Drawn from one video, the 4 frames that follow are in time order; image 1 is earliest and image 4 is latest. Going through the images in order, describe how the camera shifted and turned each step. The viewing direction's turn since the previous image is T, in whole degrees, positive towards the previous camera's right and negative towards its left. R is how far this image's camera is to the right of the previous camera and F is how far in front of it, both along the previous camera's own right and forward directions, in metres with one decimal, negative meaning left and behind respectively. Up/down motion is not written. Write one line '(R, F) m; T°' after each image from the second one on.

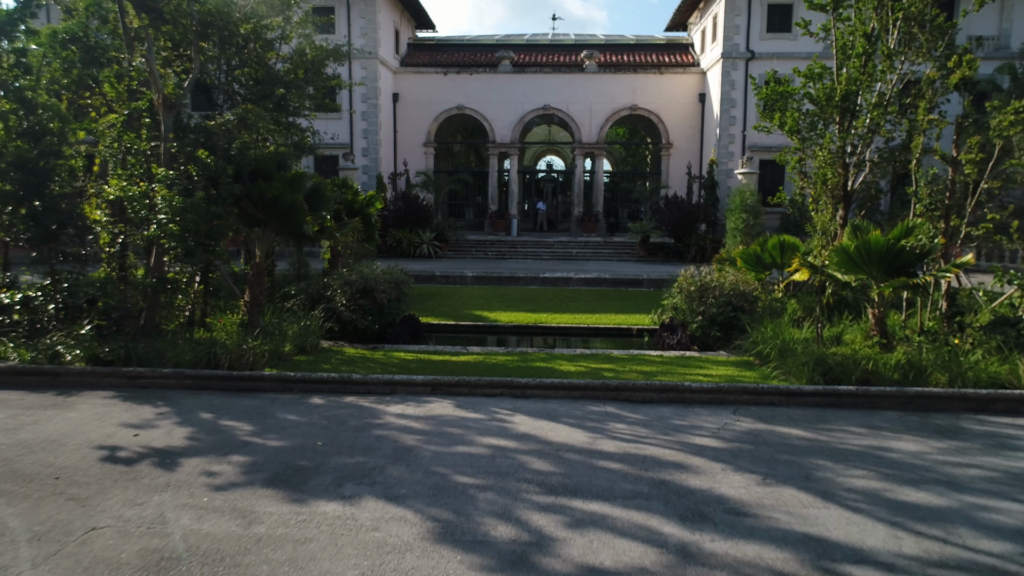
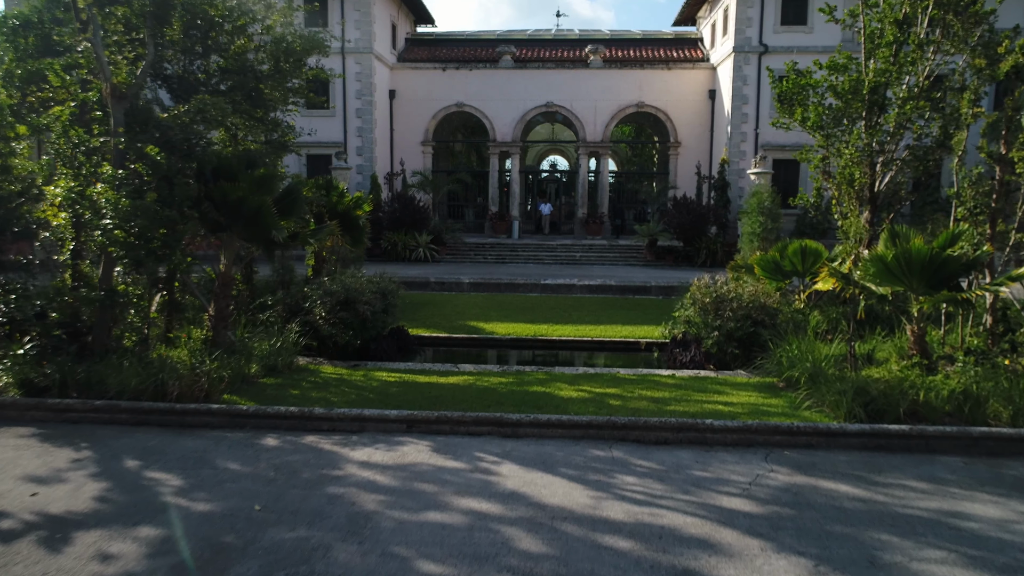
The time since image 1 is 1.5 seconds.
(+0.1, +0.9) m; 0°
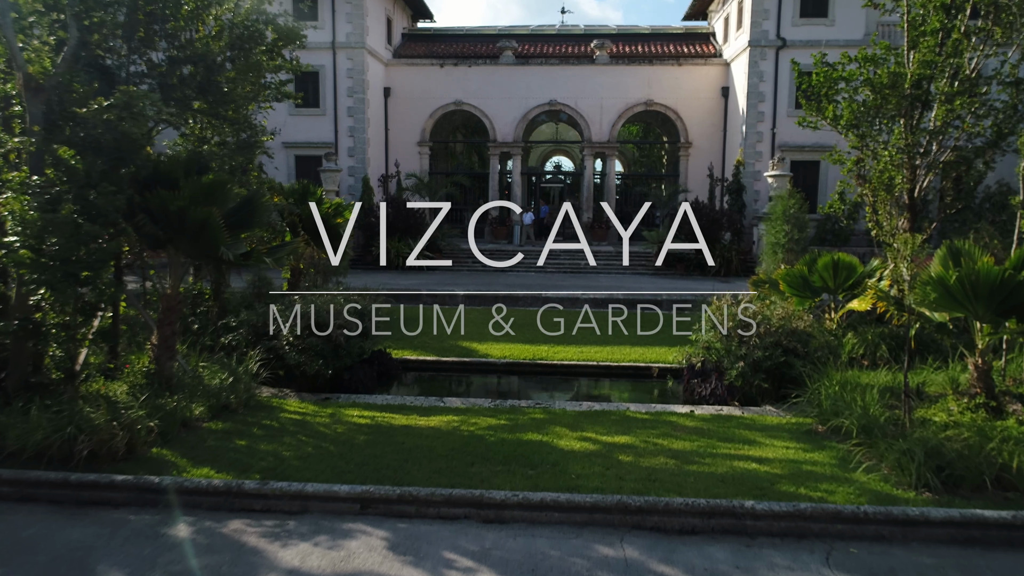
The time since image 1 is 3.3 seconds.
(+0.1, +1.1) m; 0°
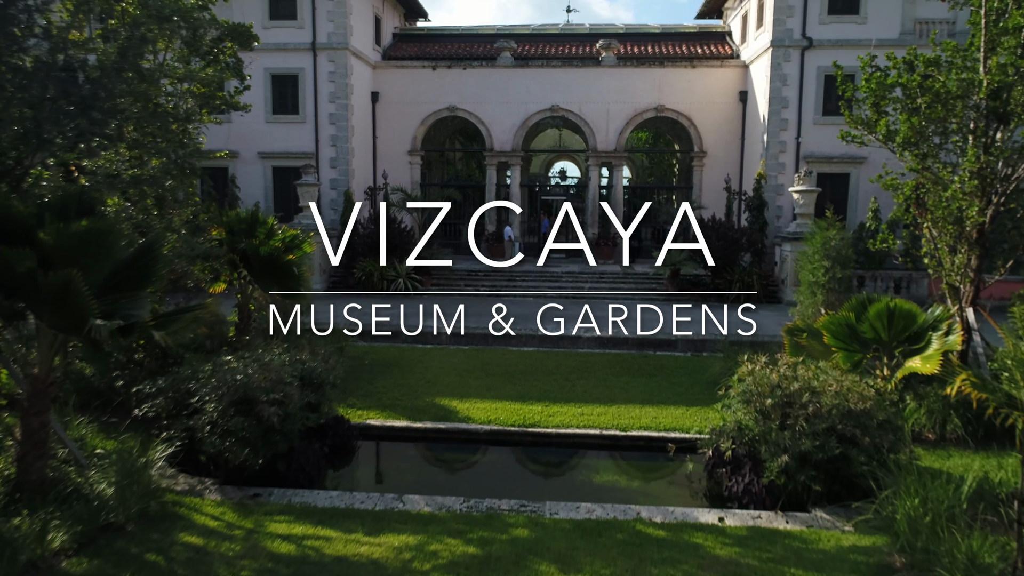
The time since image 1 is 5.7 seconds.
(+0.2, +1.6) m; -1°
